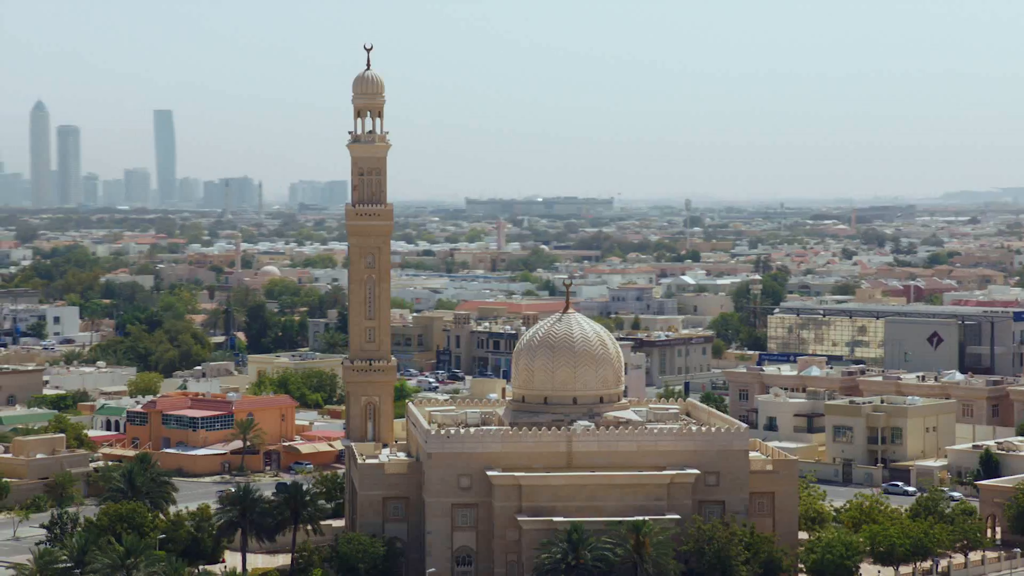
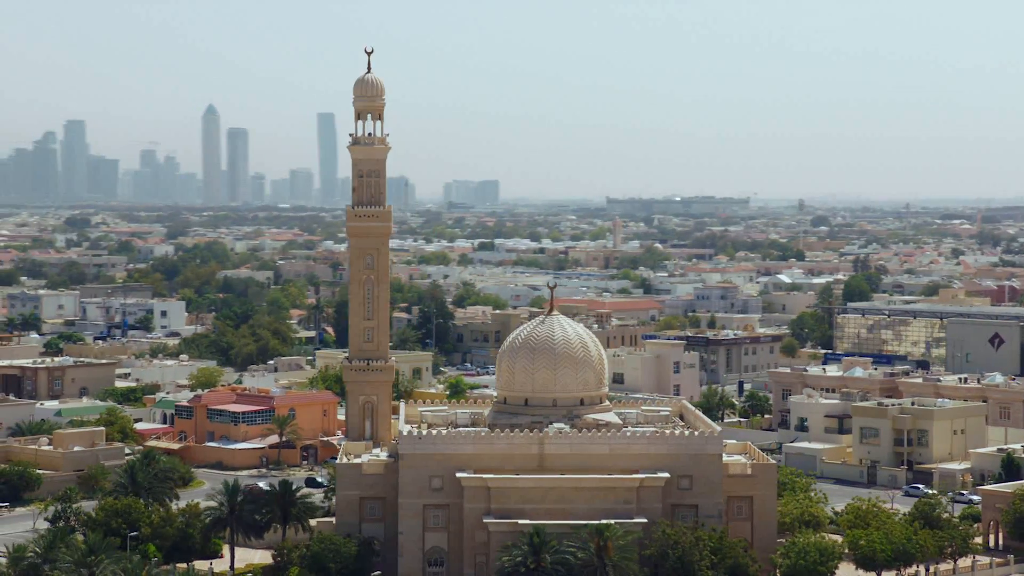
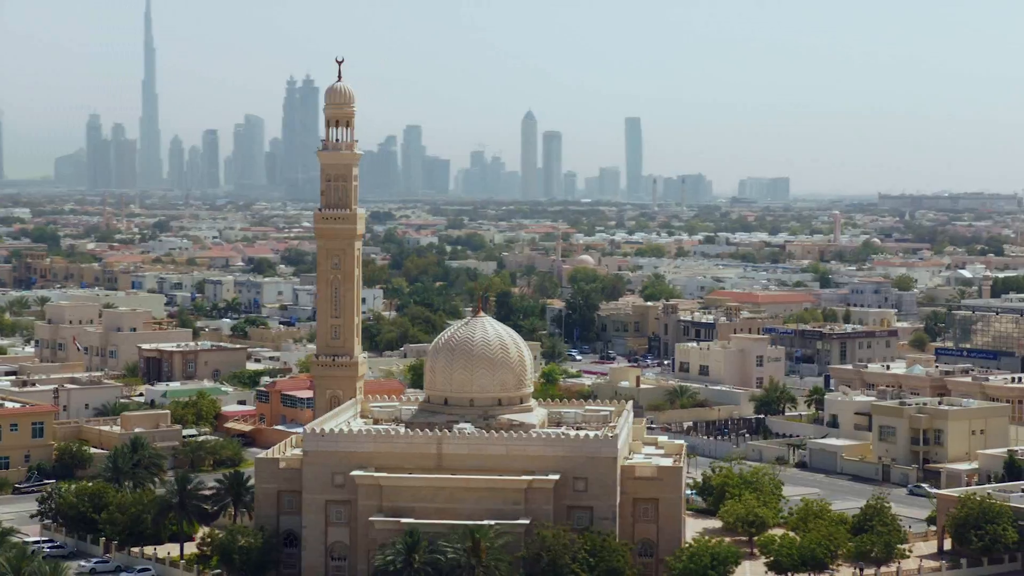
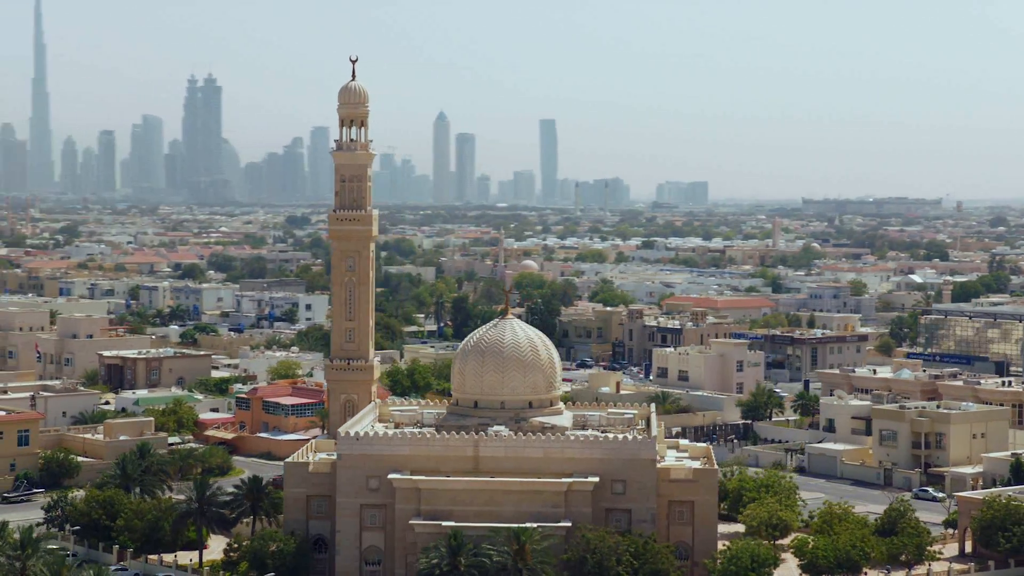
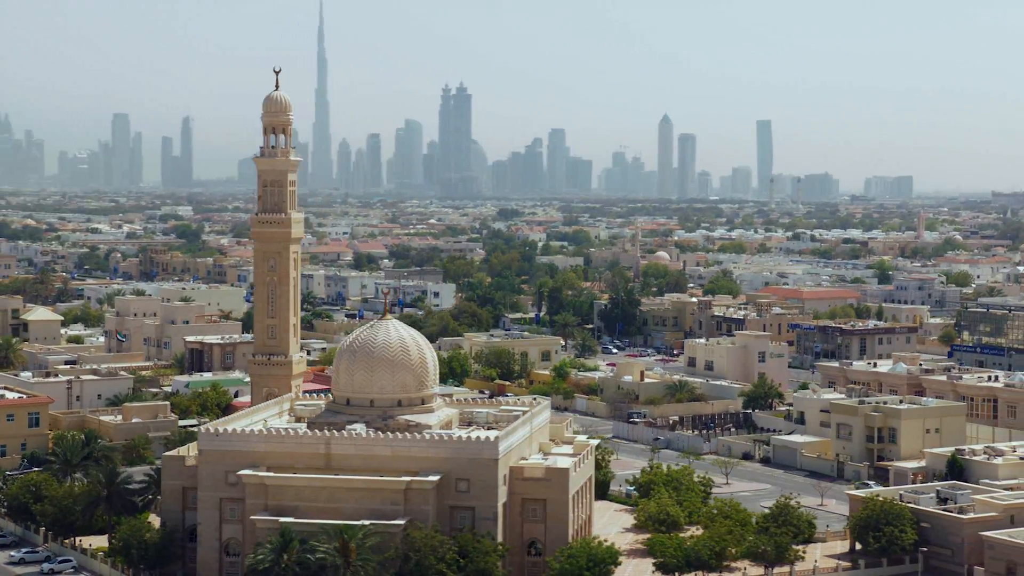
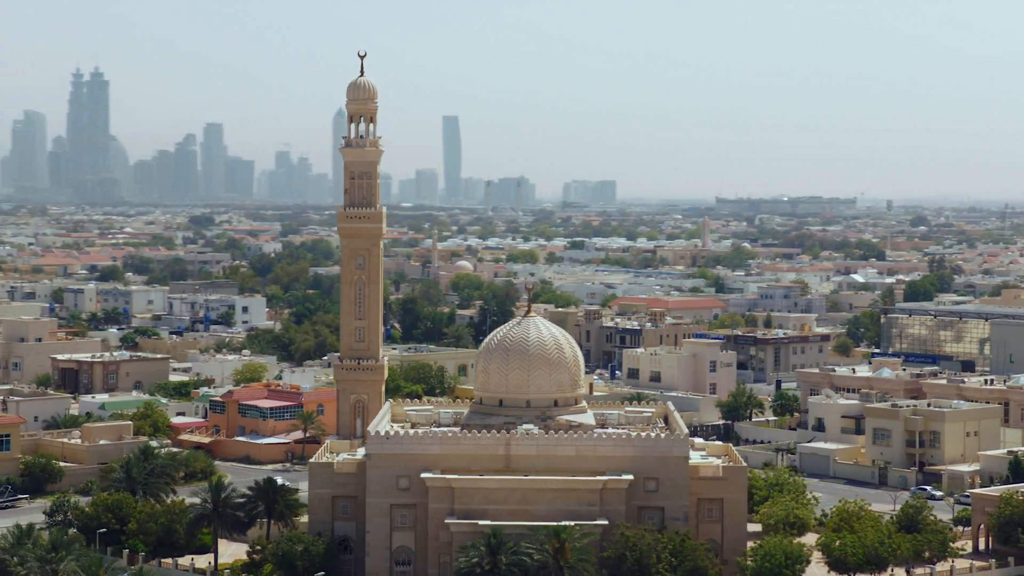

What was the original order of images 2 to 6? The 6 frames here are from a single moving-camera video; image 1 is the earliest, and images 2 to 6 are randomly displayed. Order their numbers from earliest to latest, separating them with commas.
2, 6, 4, 3, 5
